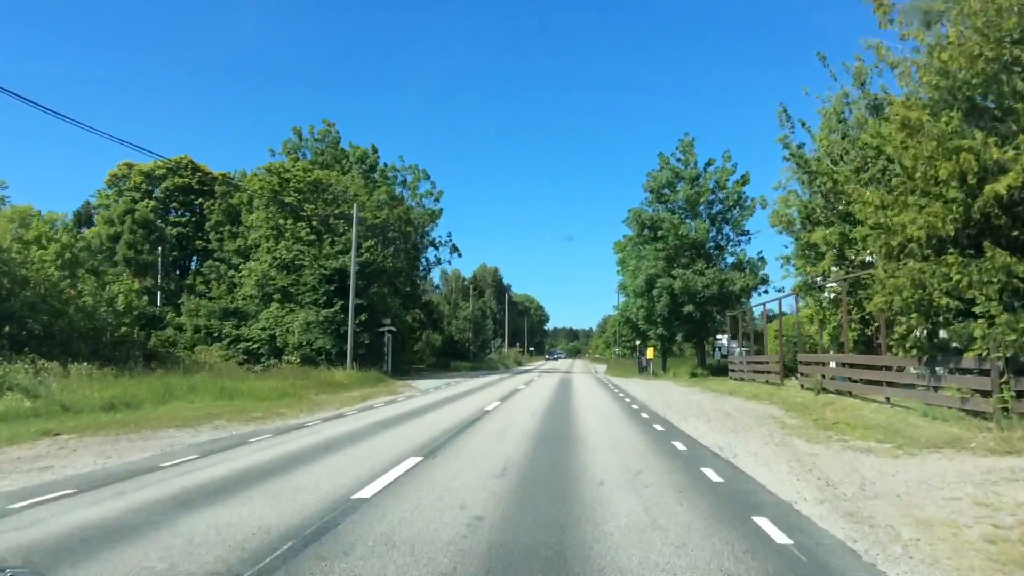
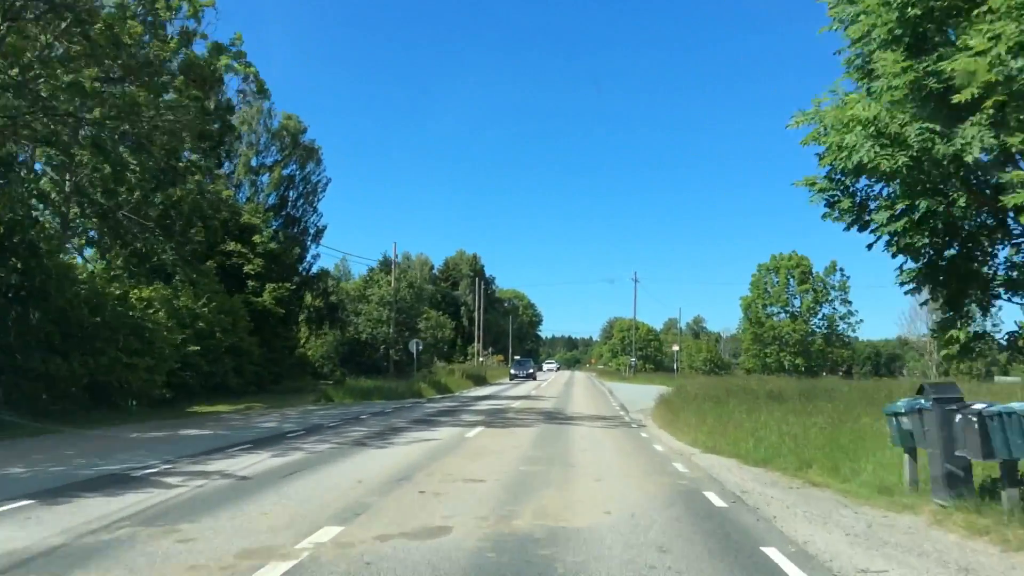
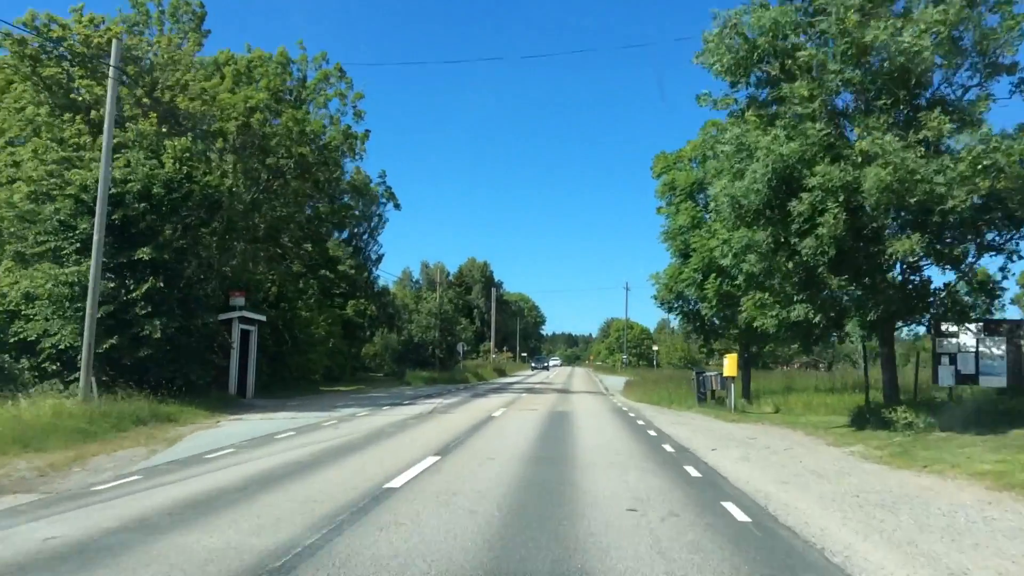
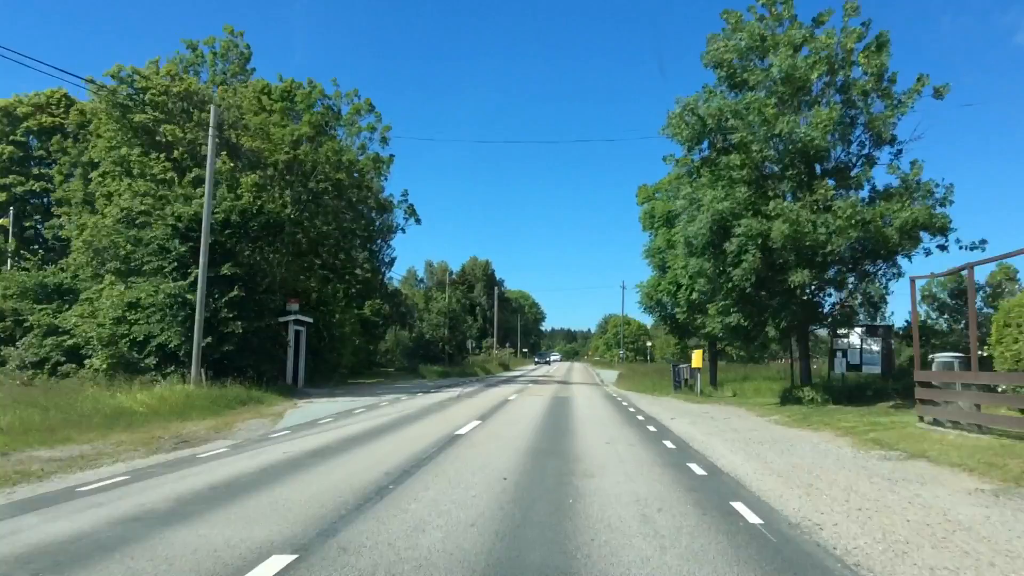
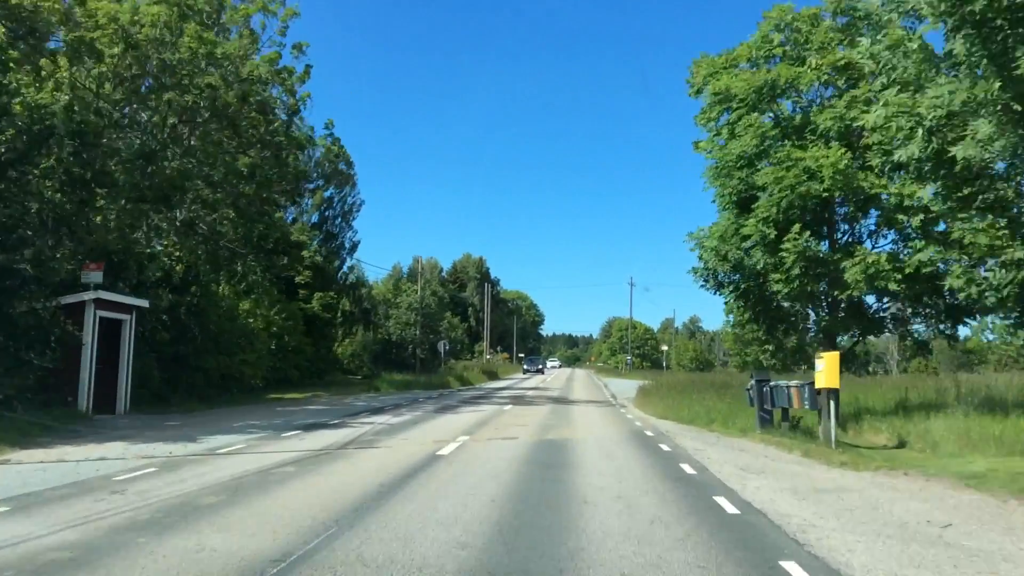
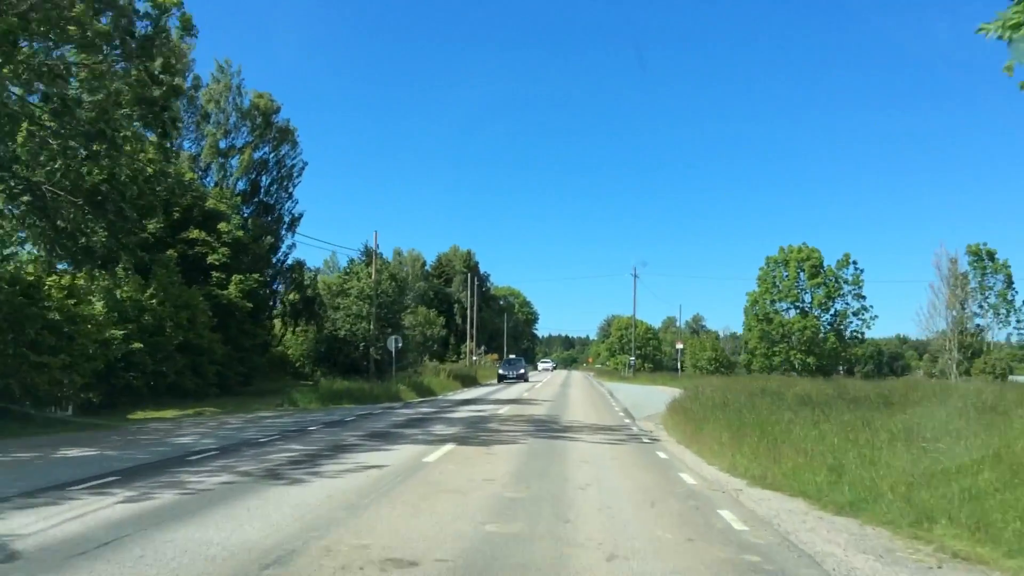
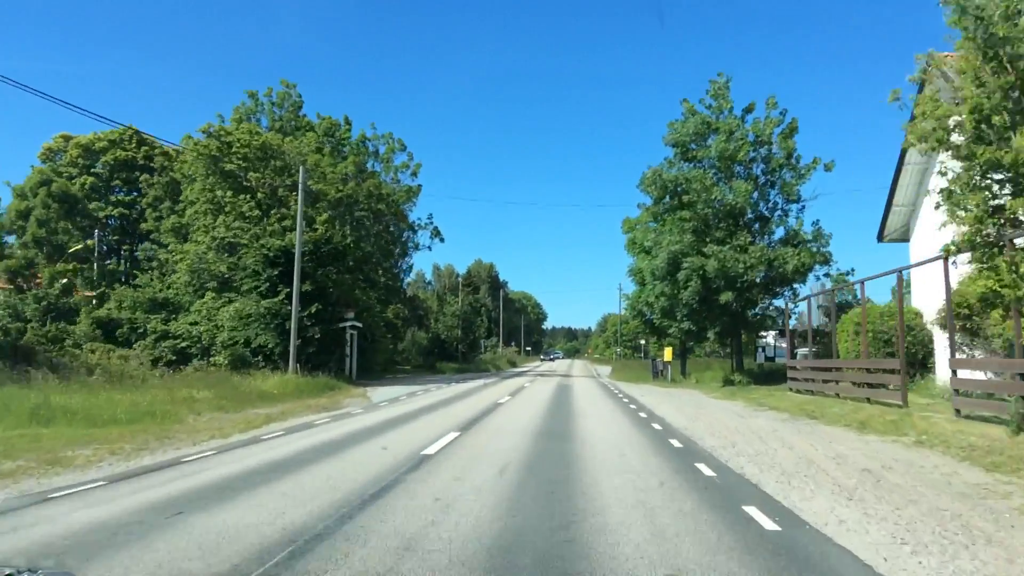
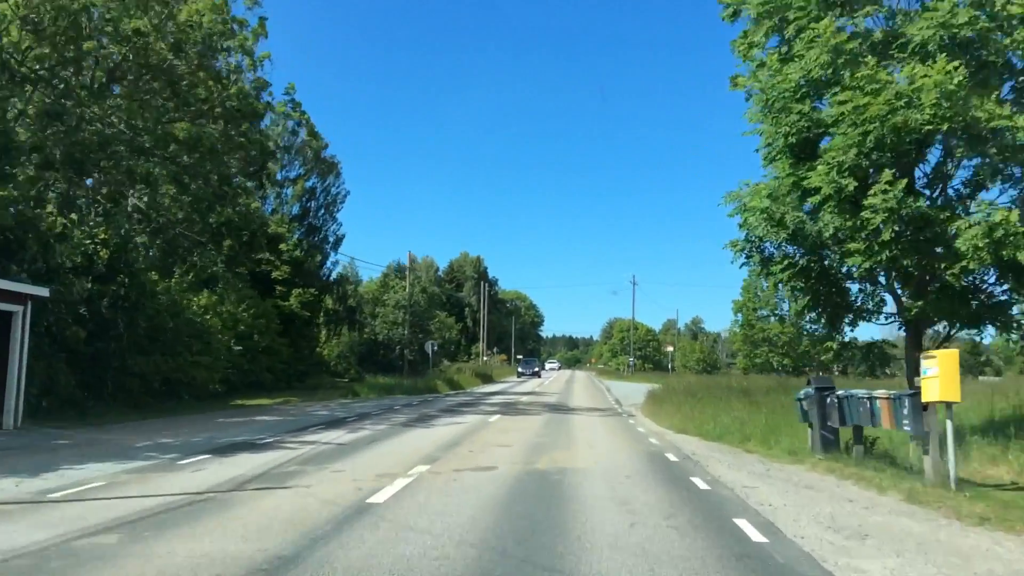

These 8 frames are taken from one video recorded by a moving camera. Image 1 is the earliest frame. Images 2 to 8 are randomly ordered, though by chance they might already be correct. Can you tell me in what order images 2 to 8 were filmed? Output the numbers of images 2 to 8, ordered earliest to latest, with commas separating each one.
7, 4, 3, 5, 8, 2, 6
